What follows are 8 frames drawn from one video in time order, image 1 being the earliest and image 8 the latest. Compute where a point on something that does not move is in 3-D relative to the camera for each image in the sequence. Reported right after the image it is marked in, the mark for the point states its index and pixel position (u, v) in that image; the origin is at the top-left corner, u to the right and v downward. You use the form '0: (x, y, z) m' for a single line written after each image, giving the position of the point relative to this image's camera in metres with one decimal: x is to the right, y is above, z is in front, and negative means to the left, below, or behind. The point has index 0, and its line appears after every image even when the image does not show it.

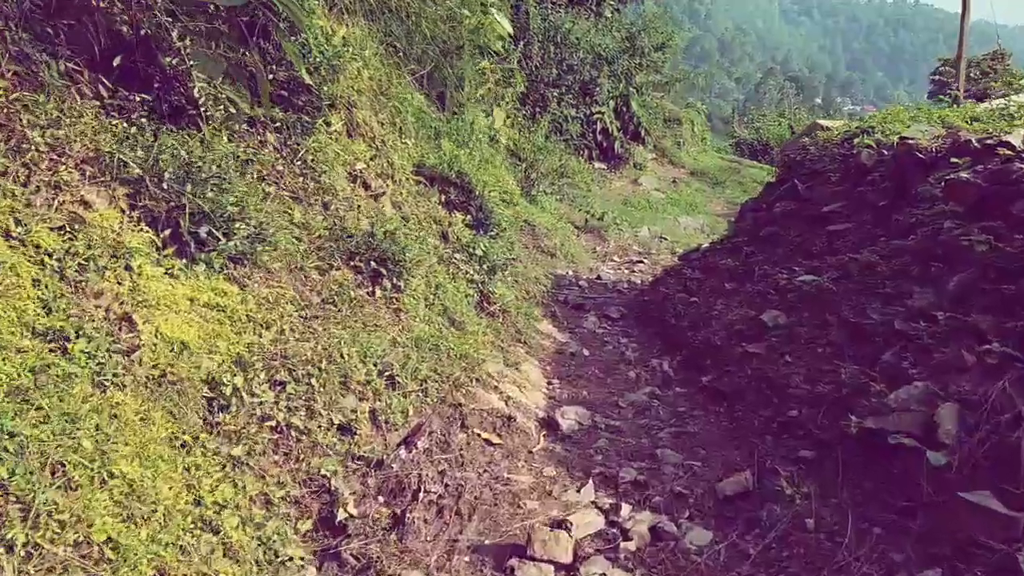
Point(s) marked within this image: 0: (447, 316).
0: (-0.4, -0.2, +4.4) m
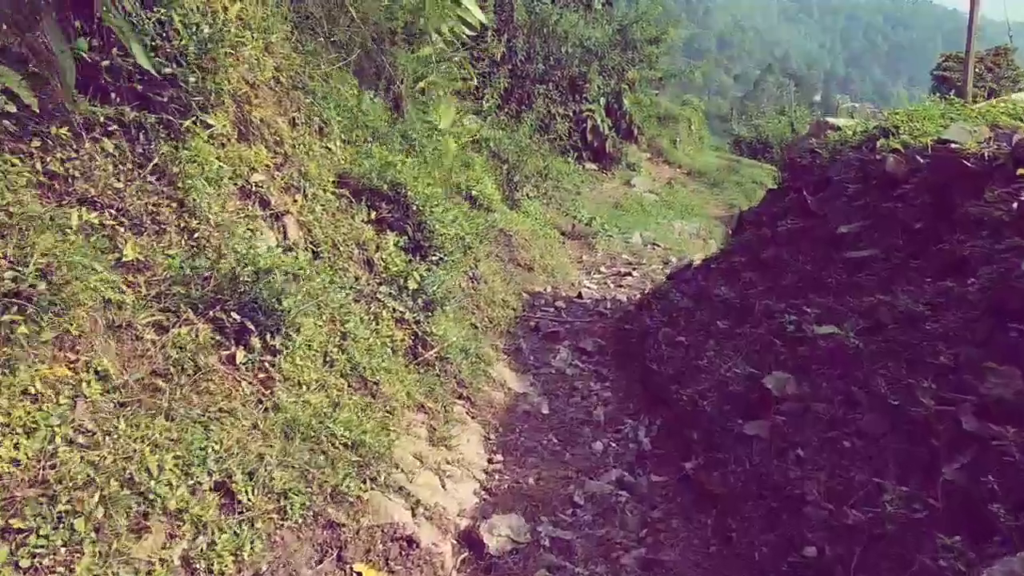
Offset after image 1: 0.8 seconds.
0: (-0.7, -0.4, +3.3) m
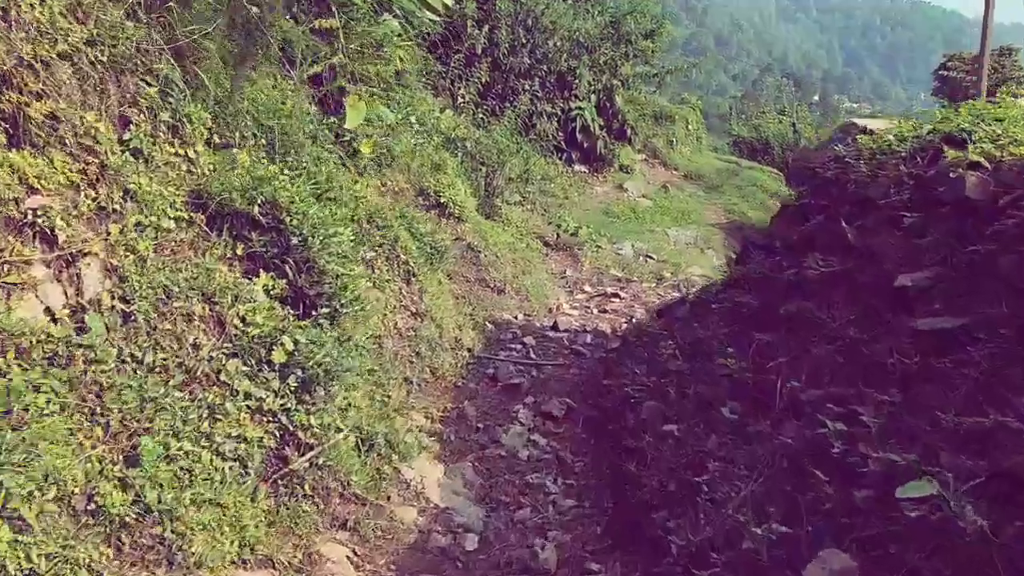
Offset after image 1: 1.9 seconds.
0: (-1.0, -0.6, +2.0) m
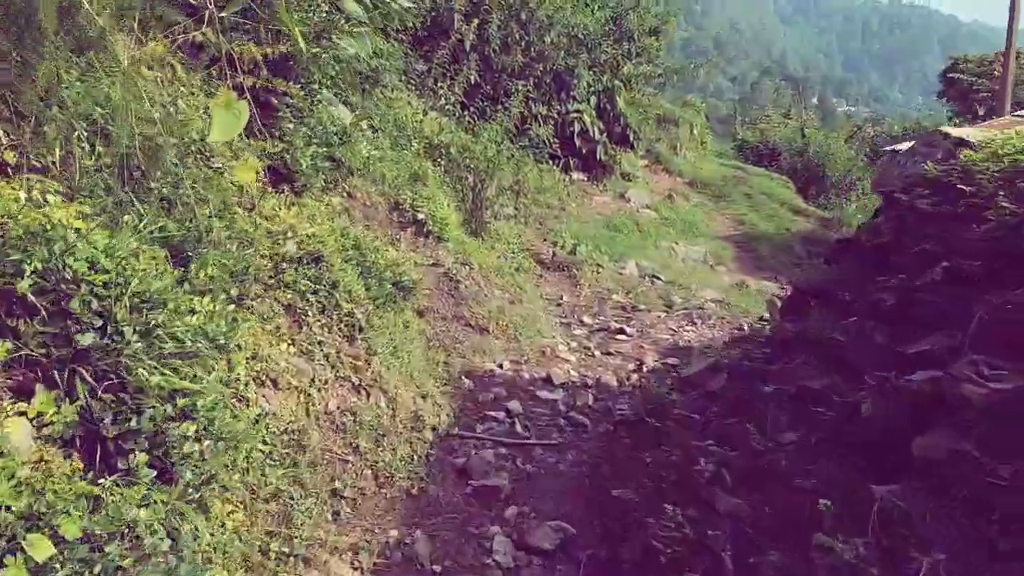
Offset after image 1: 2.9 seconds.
0: (-1.1, -1.0, +0.7) m
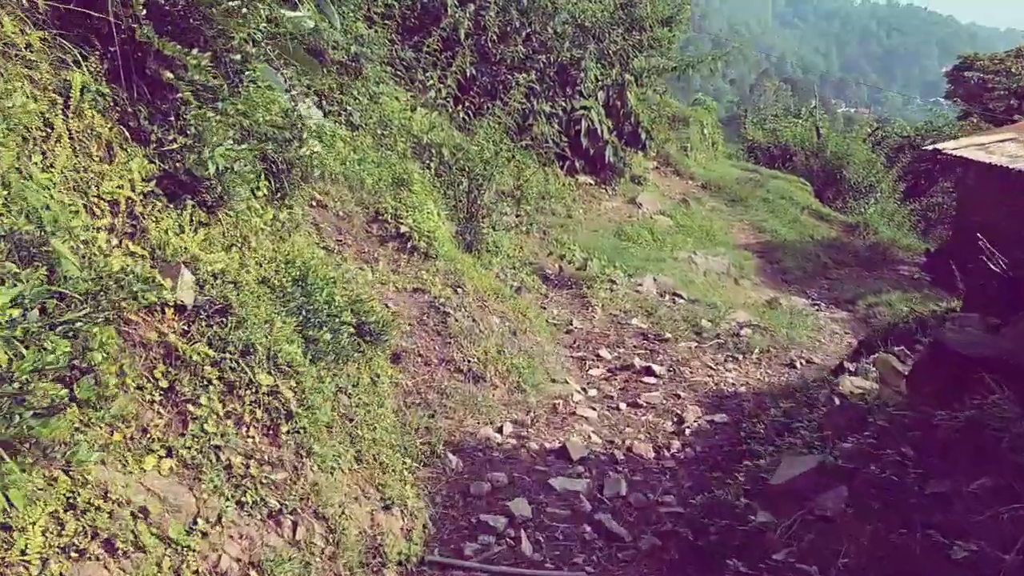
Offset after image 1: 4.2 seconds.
0: (-1.1, -1.2, -0.7) m
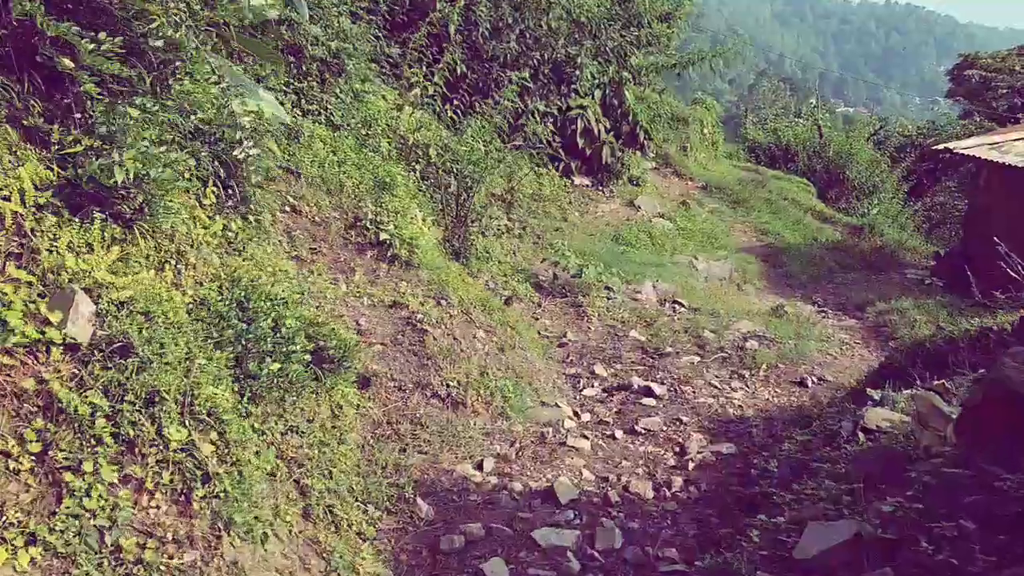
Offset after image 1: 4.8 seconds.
0: (-1.2, -1.3, -1.3) m
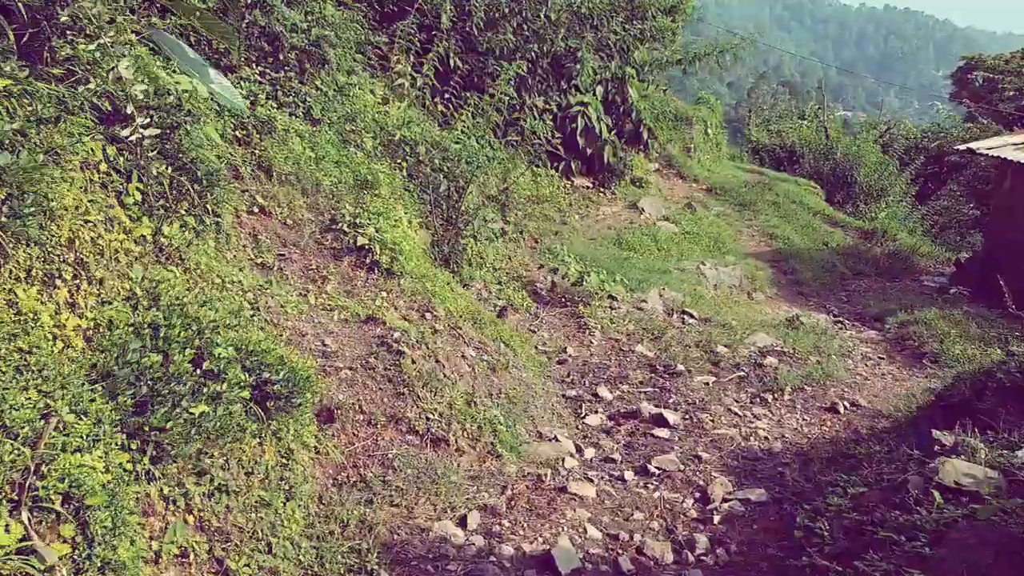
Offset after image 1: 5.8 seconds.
0: (-1.2, -1.3, -2.0) m
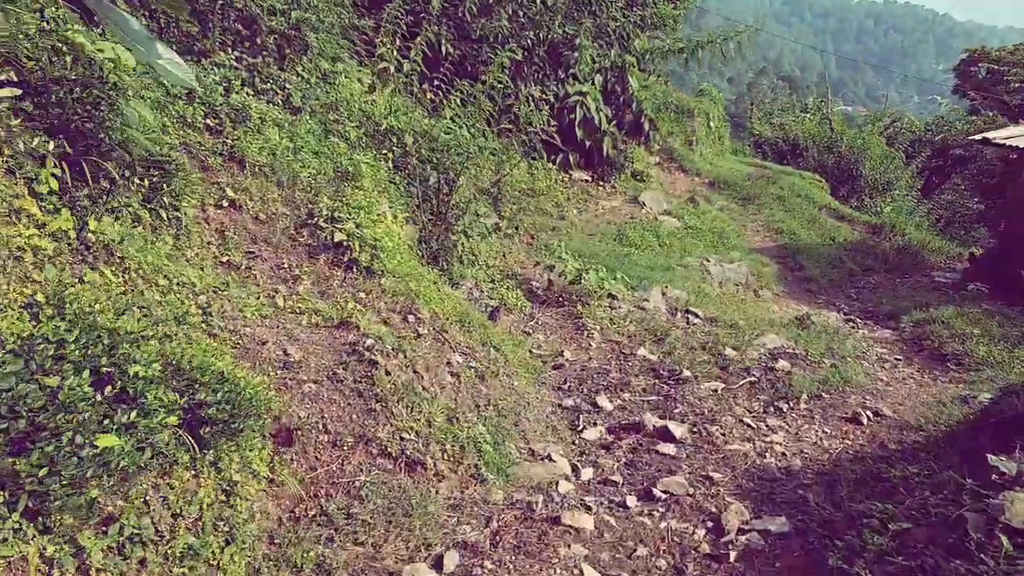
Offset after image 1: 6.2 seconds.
0: (-1.3, -1.4, -2.5) m
